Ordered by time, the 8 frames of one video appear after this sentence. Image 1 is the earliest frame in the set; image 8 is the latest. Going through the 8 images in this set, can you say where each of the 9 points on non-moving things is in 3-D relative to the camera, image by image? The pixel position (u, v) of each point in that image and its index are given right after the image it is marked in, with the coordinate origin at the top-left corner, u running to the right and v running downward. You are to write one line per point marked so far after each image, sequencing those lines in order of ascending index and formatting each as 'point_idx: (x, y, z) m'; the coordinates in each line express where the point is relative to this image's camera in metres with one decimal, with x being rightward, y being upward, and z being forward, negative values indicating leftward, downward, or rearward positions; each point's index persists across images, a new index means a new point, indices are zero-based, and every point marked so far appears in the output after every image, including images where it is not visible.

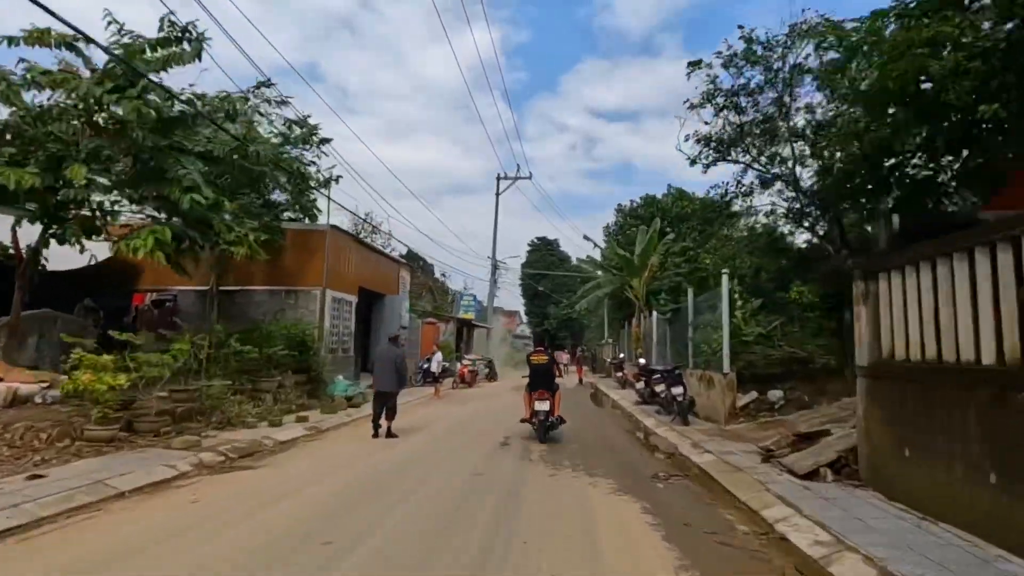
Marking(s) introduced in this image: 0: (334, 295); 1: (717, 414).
0: (-5.1, -0.2, +17.3) m
1: (+4.3, -2.6, +12.4) m
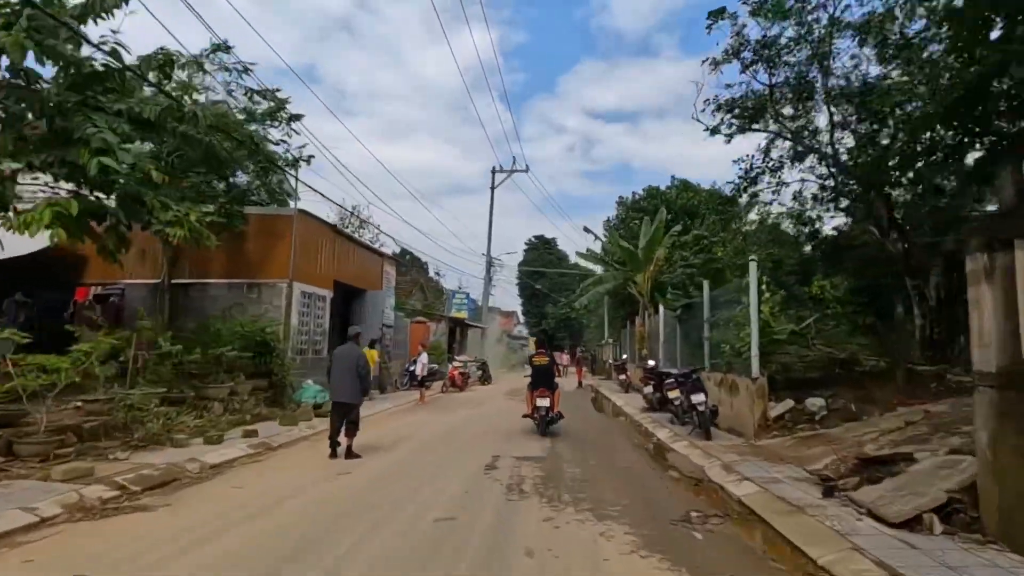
0: (-5.3, -0.1, +15.4) m
1: (+4.1, -2.4, +10.5) m
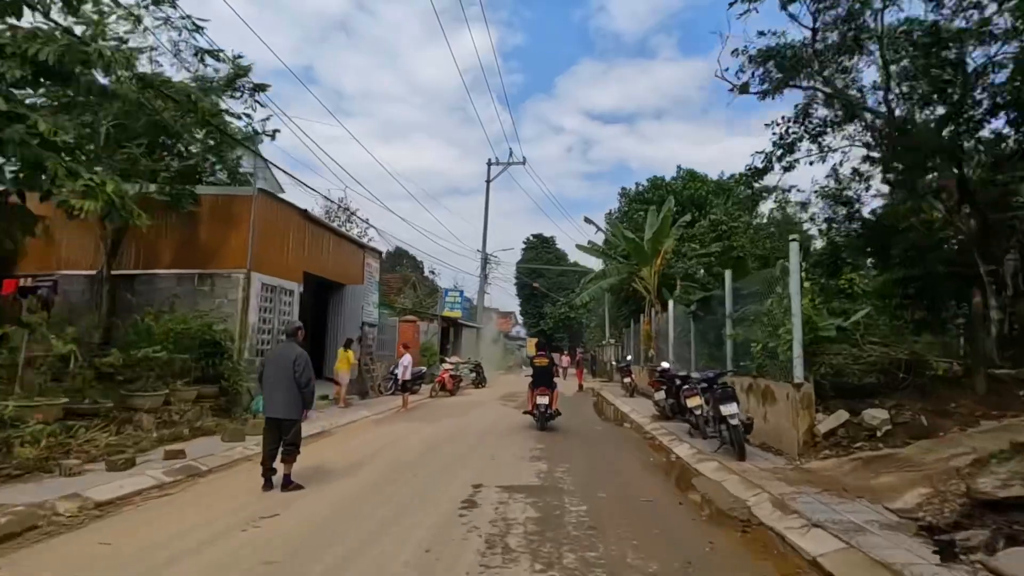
0: (-5.5, +0.1, +13.4) m
1: (+3.9, -2.2, +8.5) m
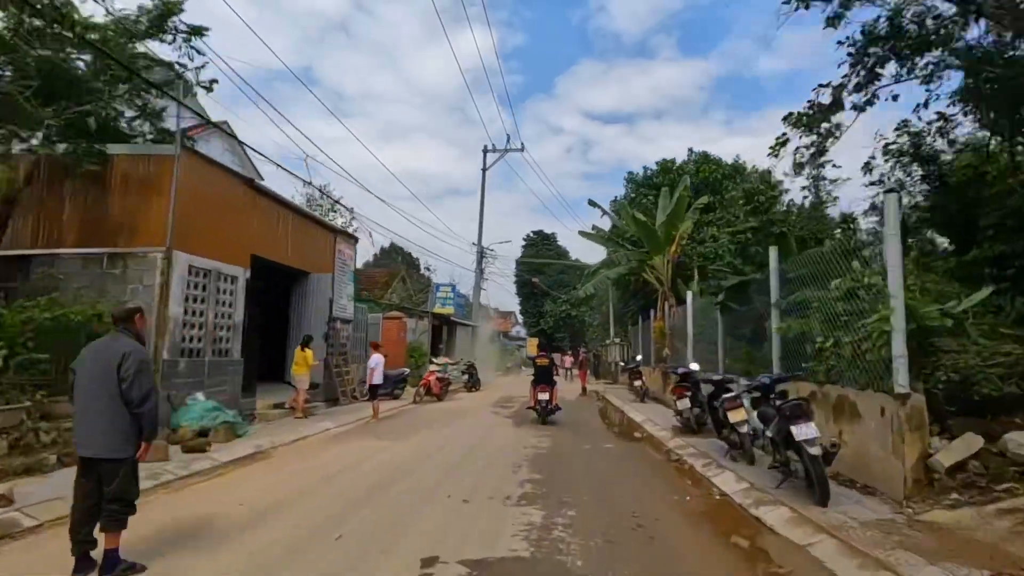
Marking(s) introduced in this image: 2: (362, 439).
0: (-5.7, +0.4, +10.8) m
1: (+3.7, -1.9, +5.9) m
2: (-2.9, -2.9, +11.6) m
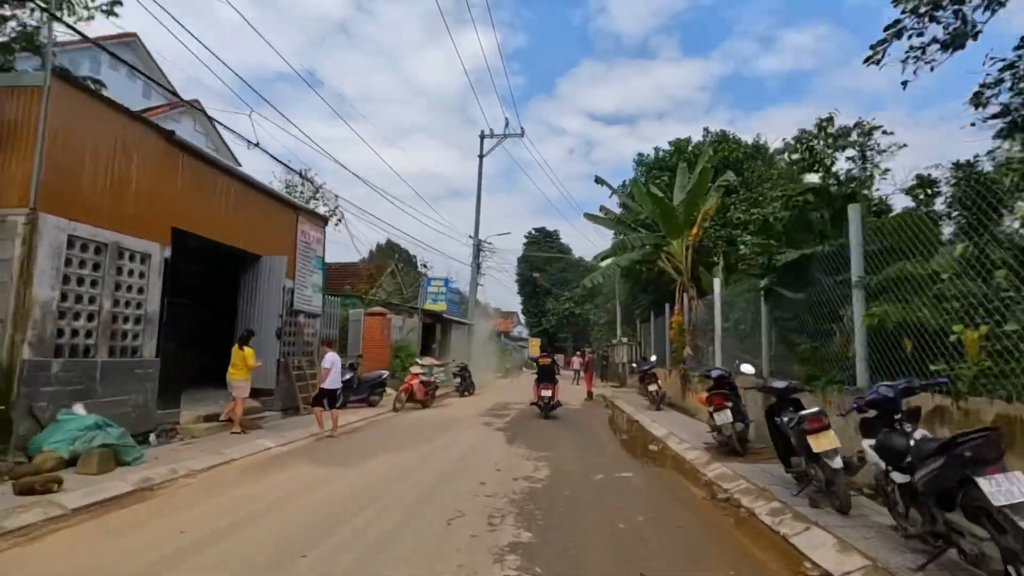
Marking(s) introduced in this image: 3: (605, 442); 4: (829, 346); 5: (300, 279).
0: (-5.8, +0.7, +8.2) m
1: (+3.5, -1.6, +3.3) m
2: (-3.1, -2.6, +9.0) m
3: (+2.1, -3.5, +13.8) m
4: (+4.2, -0.8, +8.0) m
5: (-5.2, +0.2, +14.8) m
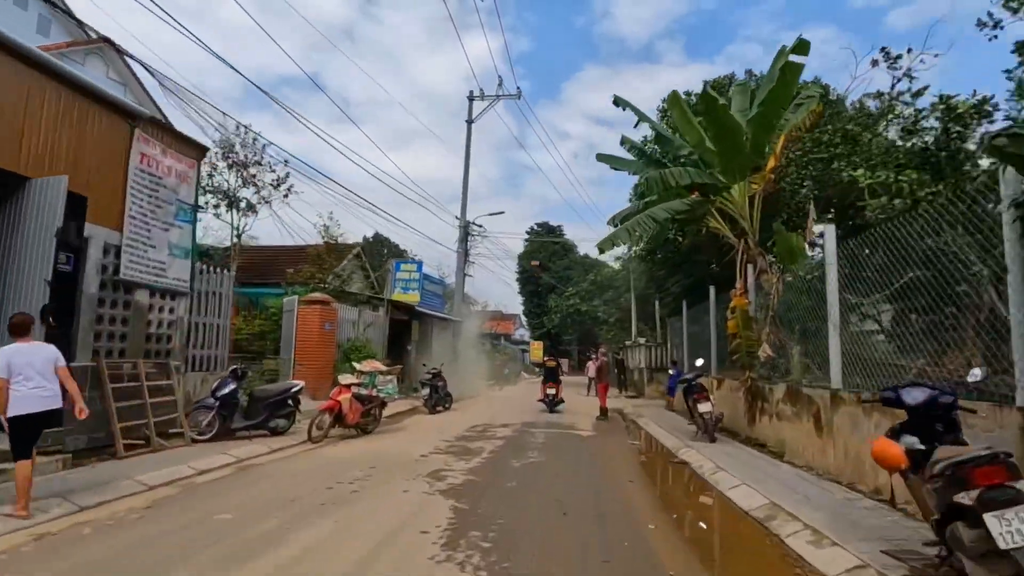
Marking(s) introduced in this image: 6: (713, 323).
0: (-6.3, +1.4, +2.5) m
1: (+3.0, -0.9, -2.5) m
2: (-3.6, -1.9, +3.3) m
3: (+1.7, -2.9, +8.0) m
4: (+3.7, -0.1, +2.2) m
5: (-5.6, +0.8, +9.1) m
6: (+4.6, -0.9, +14.3) m
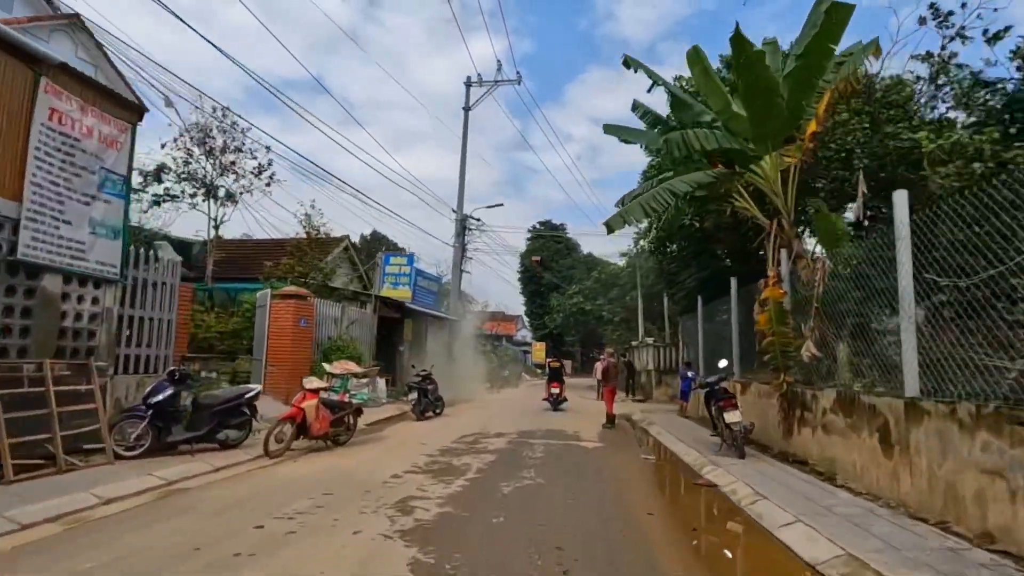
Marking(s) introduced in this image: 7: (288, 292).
0: (-6.5, +1.6, +0.9) m
1: (+2.8, -0.6, -4.1) m
2: (-3.7, -1.7, +1.6) m
3: (+1.6, -2.7, +6.3) m
4: (+3.6, +0.1, +0.6) m
5: (-5.7, +1.0, +7.5) m
6: (+4.5, -0.7, +12.6) m
7: (-5.5, -0.1, +14.7) m
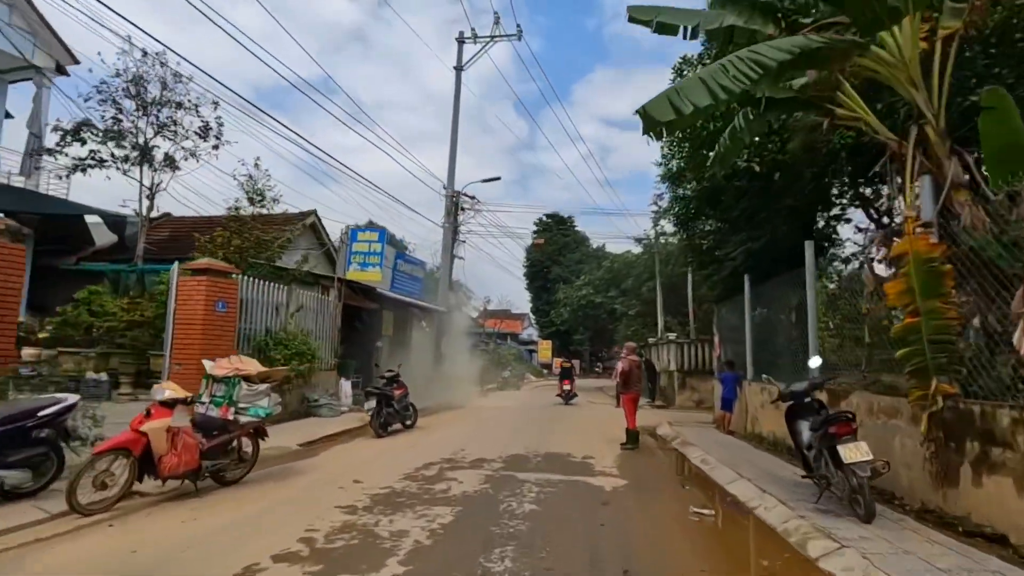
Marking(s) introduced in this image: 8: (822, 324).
0: (-6.9, +2.1, -2.7) m
1: (+2.4, -0.2, -7.9) m
2: (-4.1, -1.2, -2.1) m
3: (+1.2, -2.2, +2.6) m
4: (+3.2, +0.6, -3.2) m
5: (-6.1, +1.5, +3.8) m
6: (+4.3, -0.2, +8.8) m
7: (-5.7, +0.4, +11.1) m
8: (+4.4, -0.6, +9.1) m
